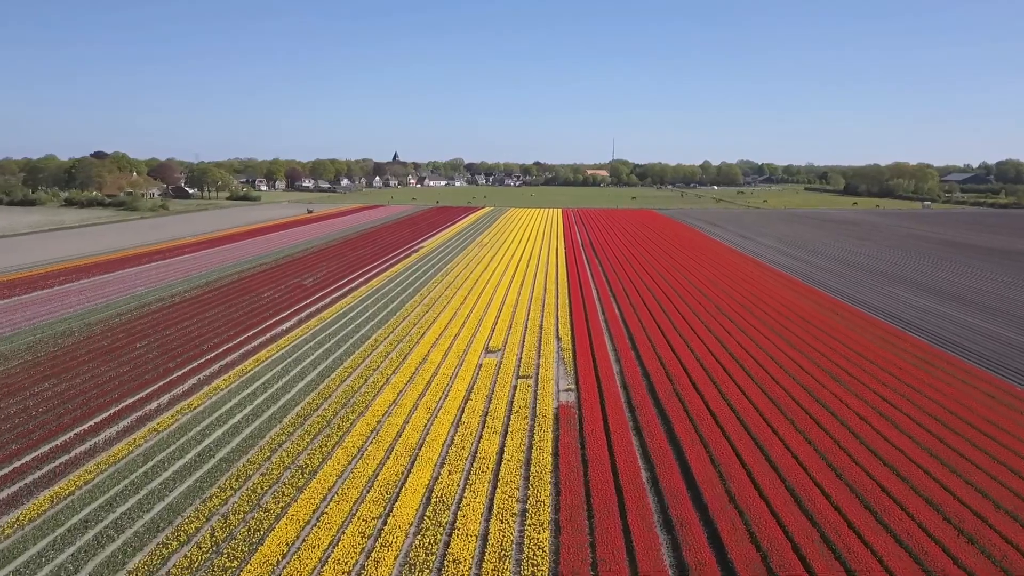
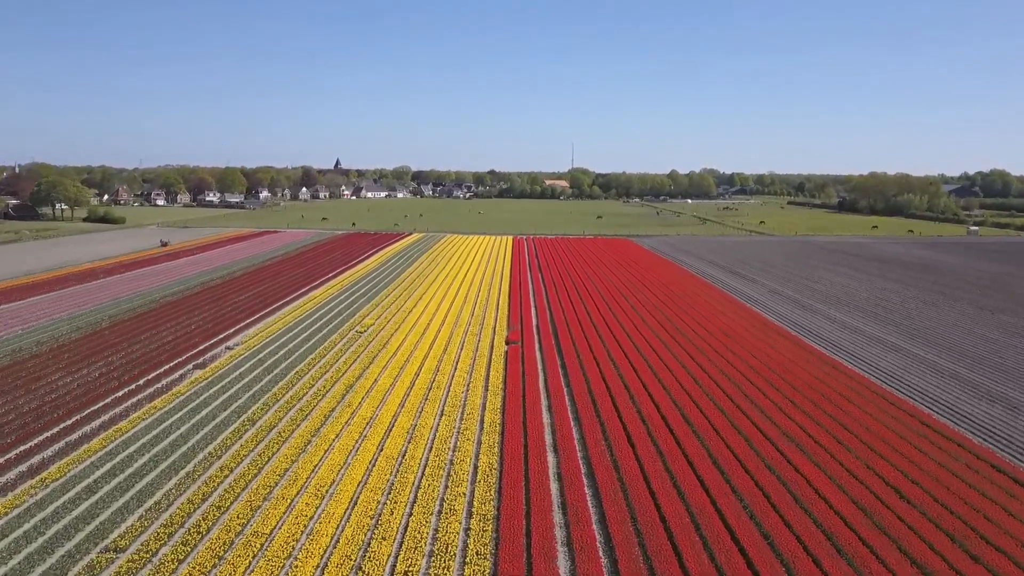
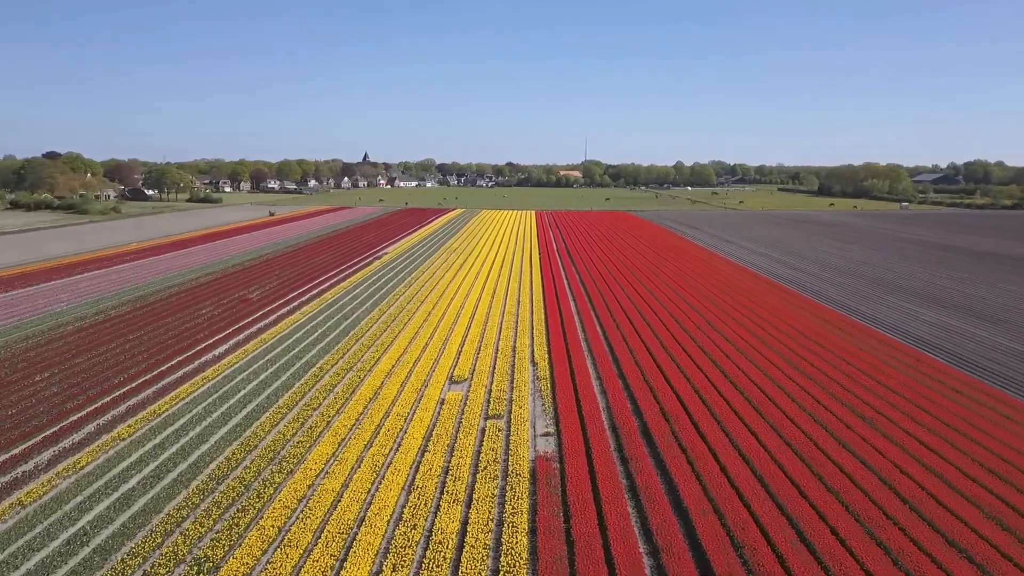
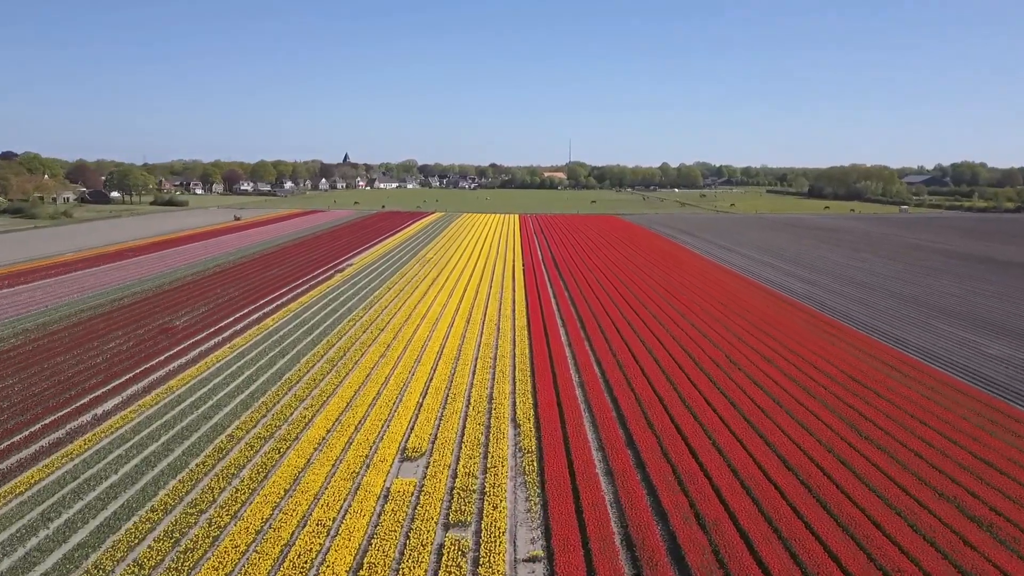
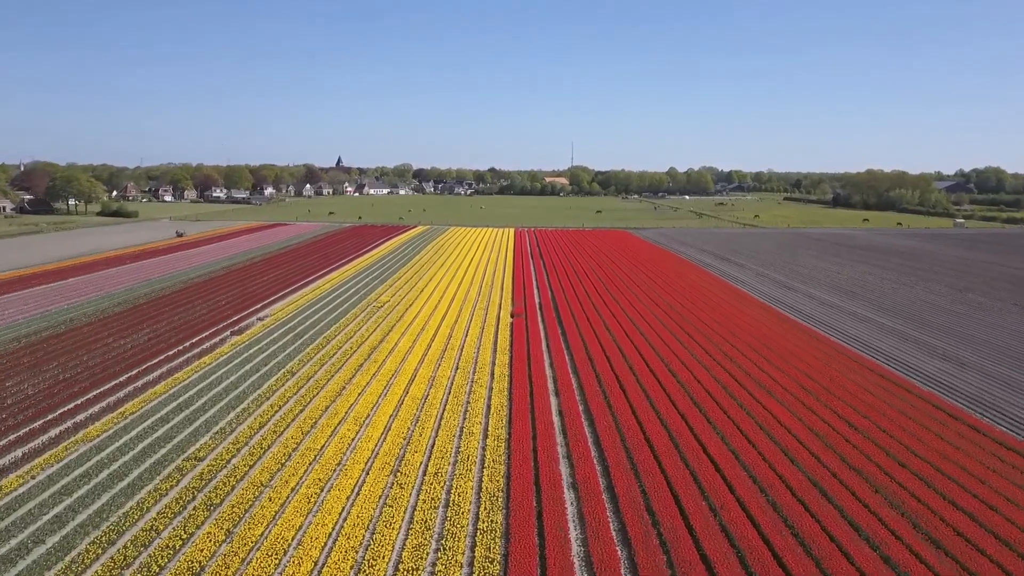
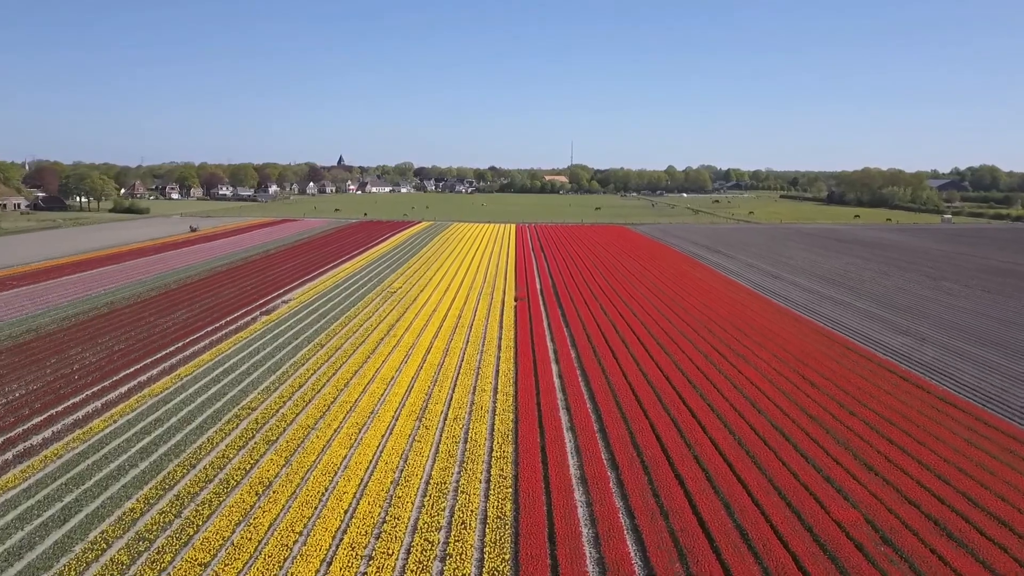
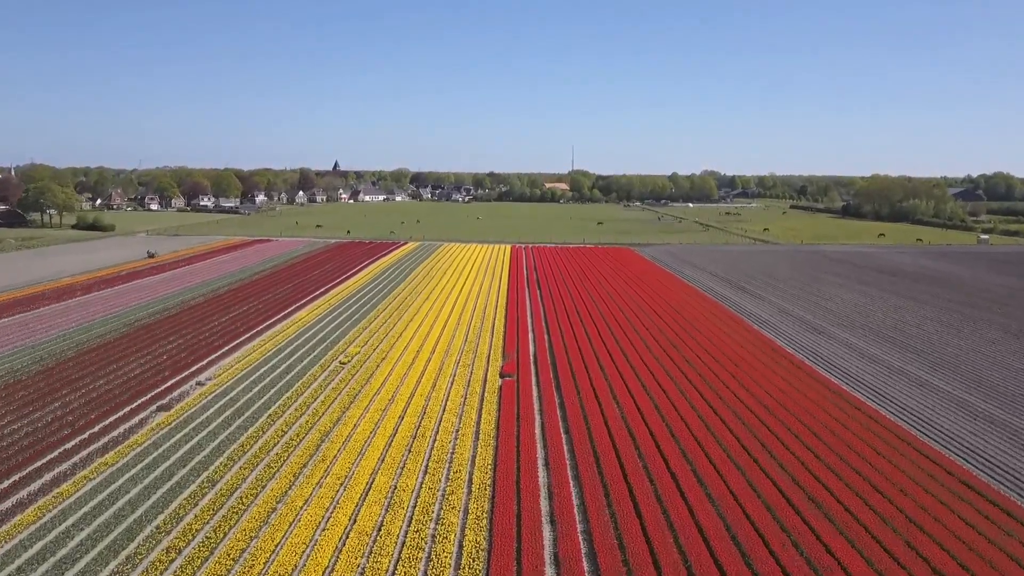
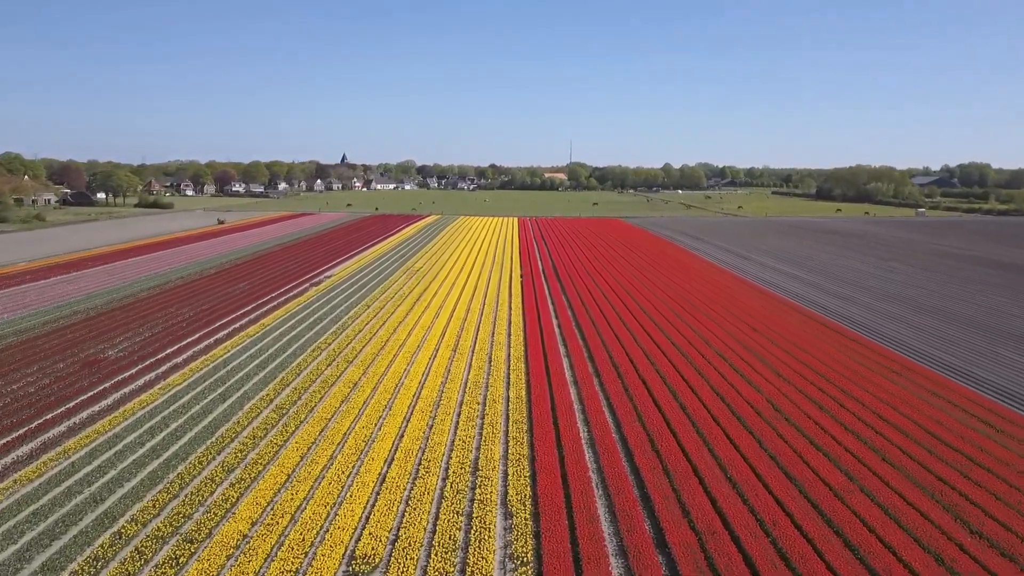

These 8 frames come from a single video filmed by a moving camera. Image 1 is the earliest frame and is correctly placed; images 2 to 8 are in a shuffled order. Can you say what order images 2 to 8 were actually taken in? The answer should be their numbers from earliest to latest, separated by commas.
3, 4, 8, 6, 5, 2, 7
